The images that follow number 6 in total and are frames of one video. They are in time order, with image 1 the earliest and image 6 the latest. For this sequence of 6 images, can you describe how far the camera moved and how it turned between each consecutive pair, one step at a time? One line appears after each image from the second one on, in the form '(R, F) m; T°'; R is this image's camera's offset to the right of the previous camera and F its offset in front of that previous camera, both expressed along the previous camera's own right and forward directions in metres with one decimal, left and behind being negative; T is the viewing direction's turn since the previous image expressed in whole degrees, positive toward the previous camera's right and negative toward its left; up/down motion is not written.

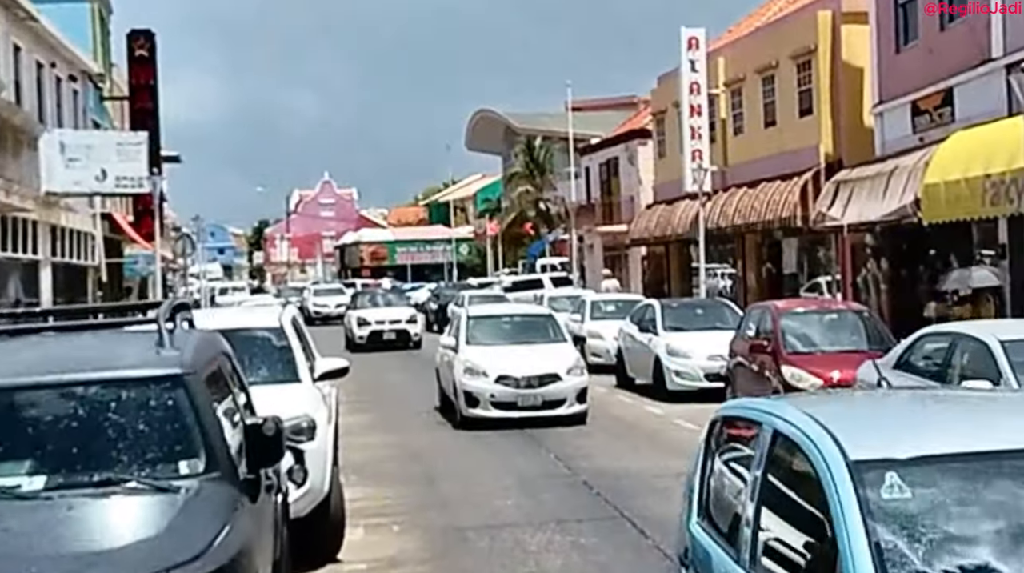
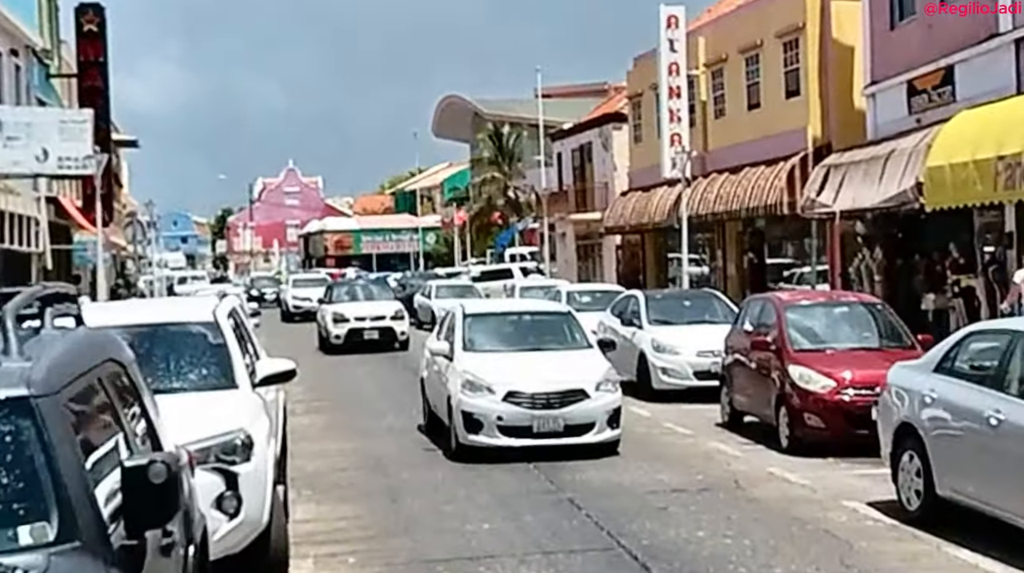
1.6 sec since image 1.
(-0.1, +1.8) m; +1°
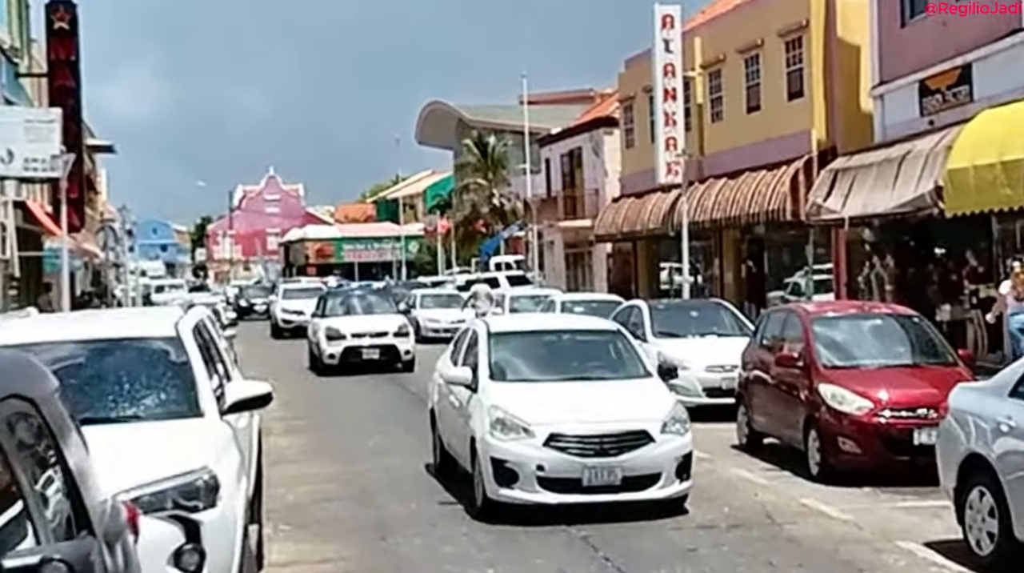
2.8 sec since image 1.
(-0.2, +1.4) m; +1°
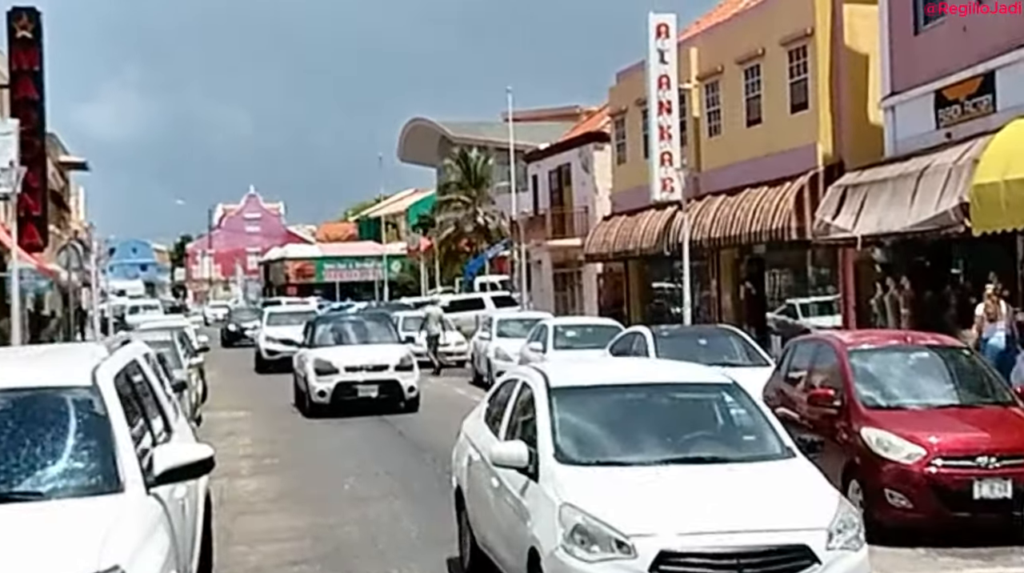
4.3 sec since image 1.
(-0.1, +1.7) m; +1°
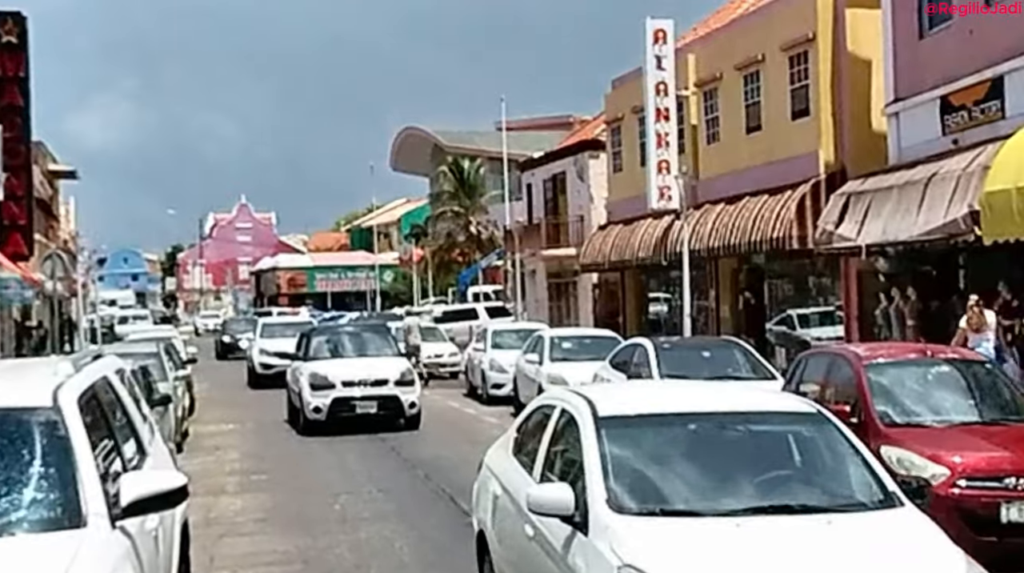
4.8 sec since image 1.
(-0.1, +0.6) m; 0°
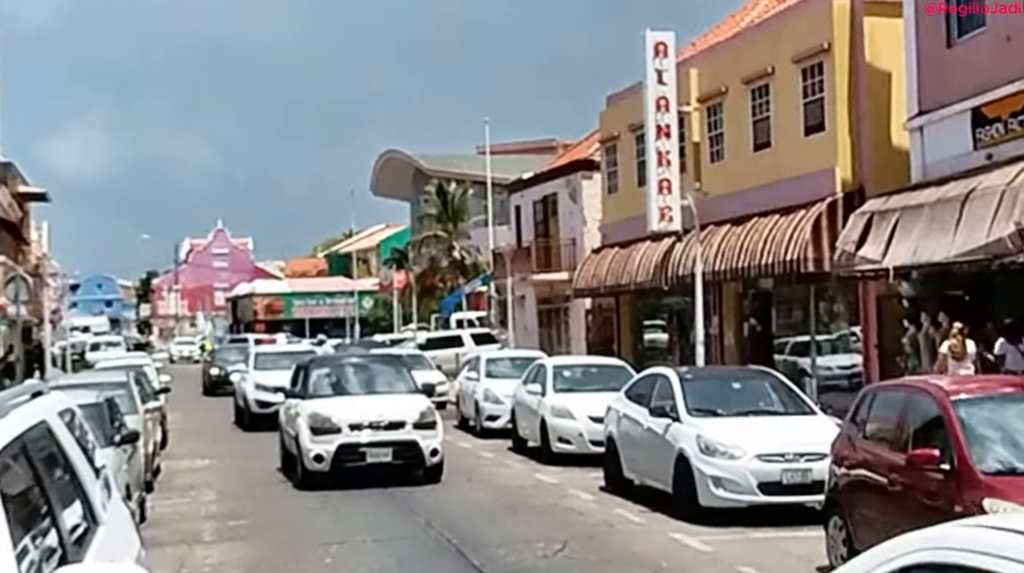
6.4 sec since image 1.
(-0.4, +1.7) m; +1°
